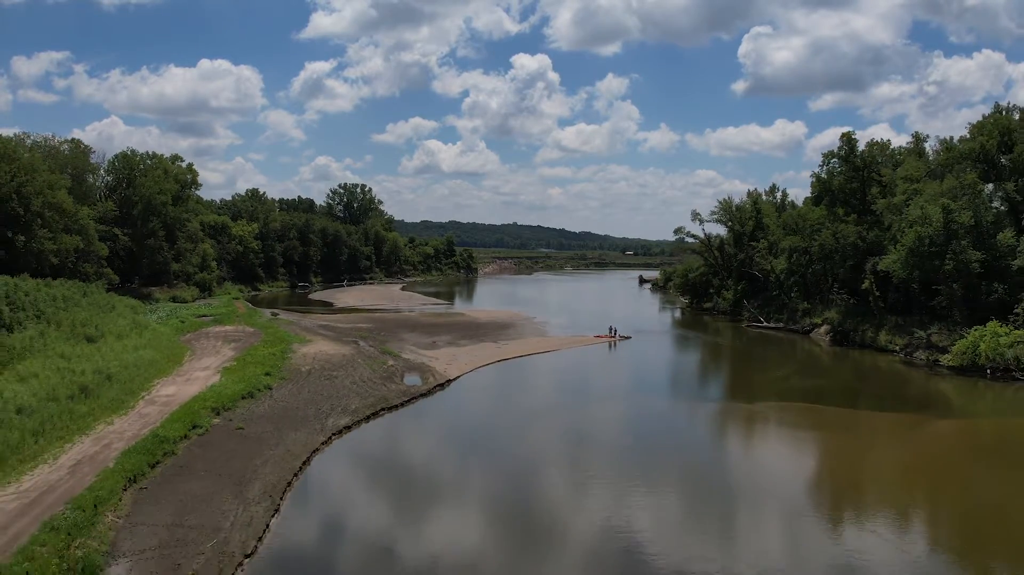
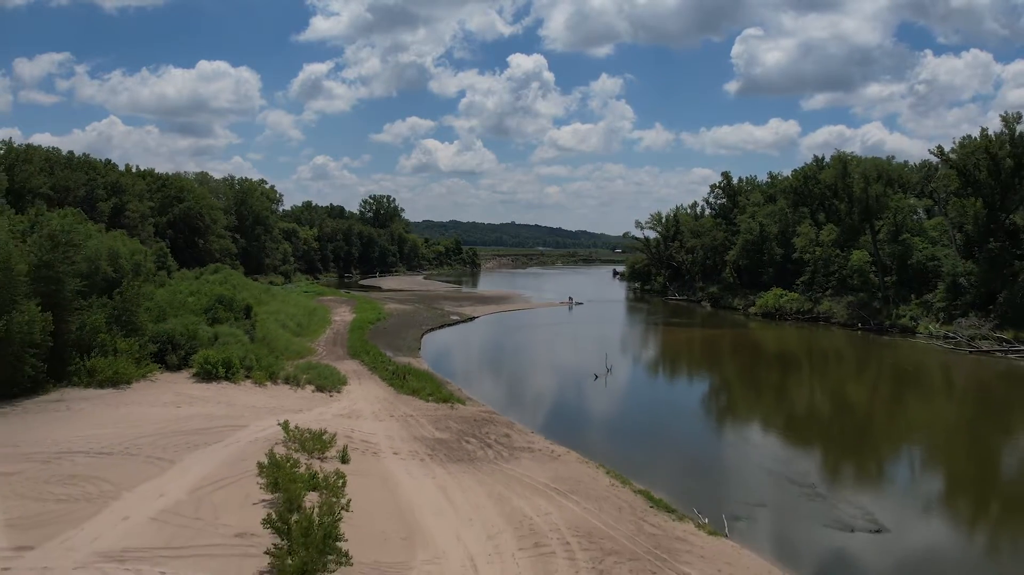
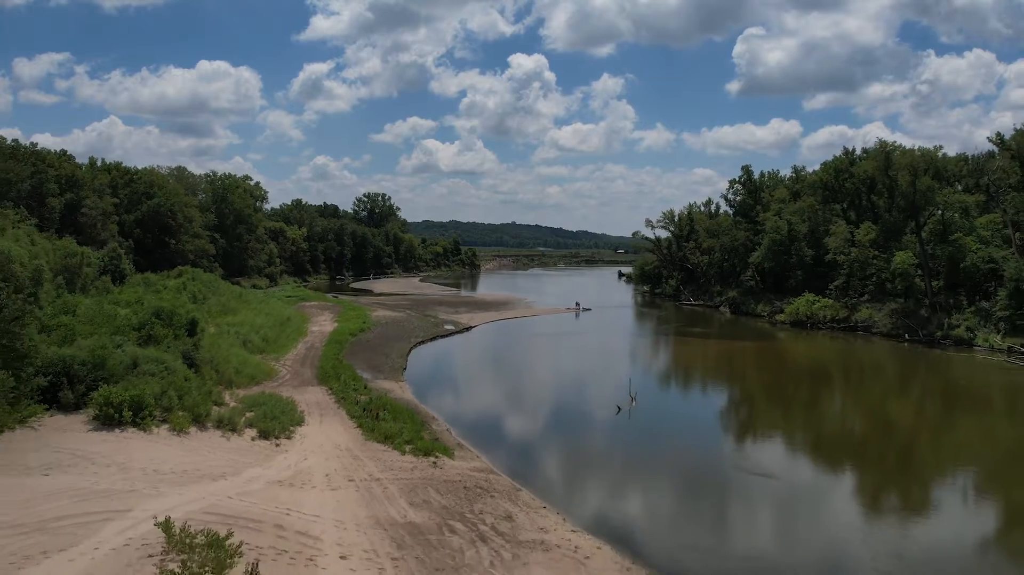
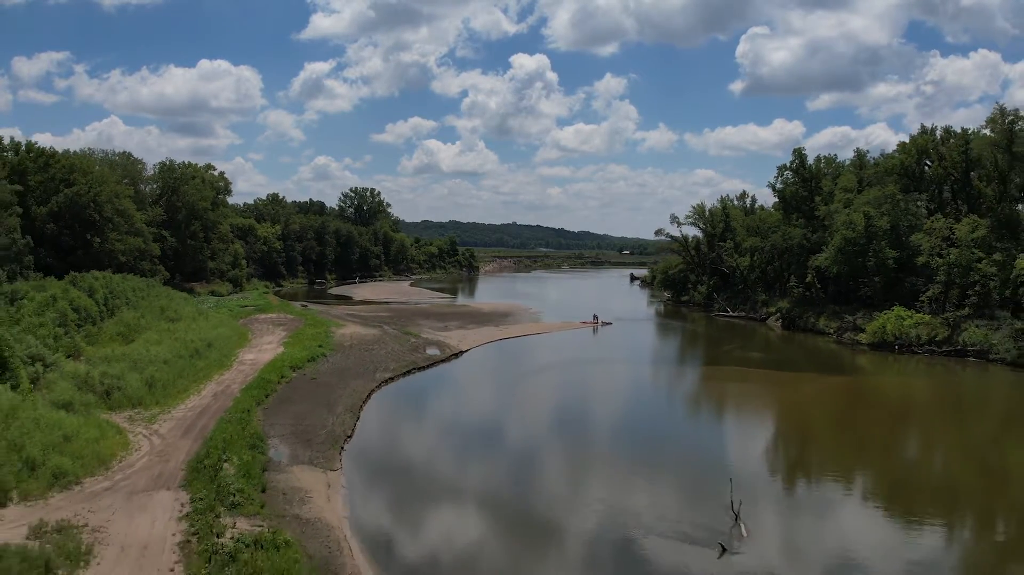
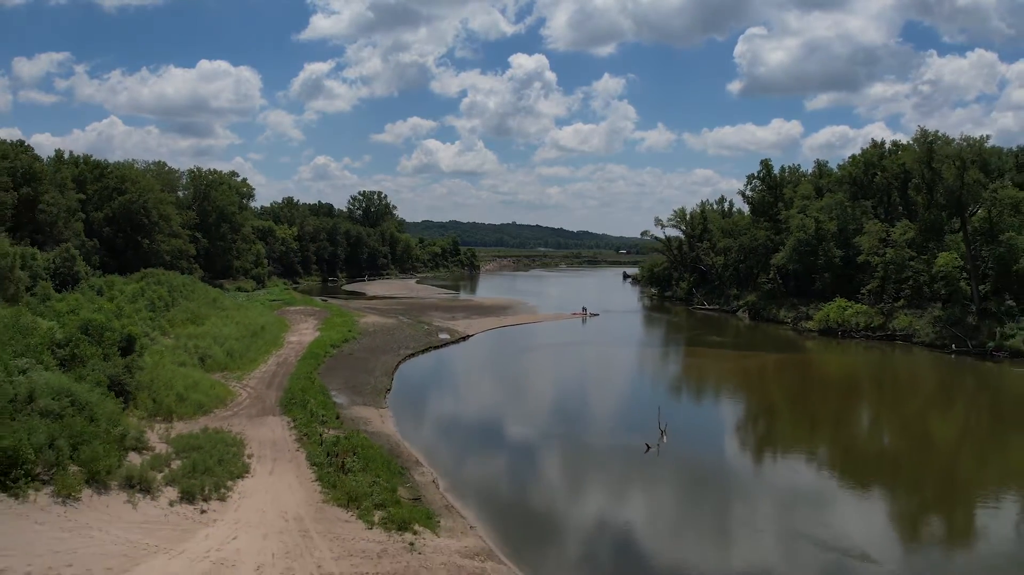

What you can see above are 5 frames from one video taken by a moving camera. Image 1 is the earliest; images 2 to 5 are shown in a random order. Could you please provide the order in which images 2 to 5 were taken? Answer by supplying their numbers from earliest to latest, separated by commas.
4, 5, 3, 2
